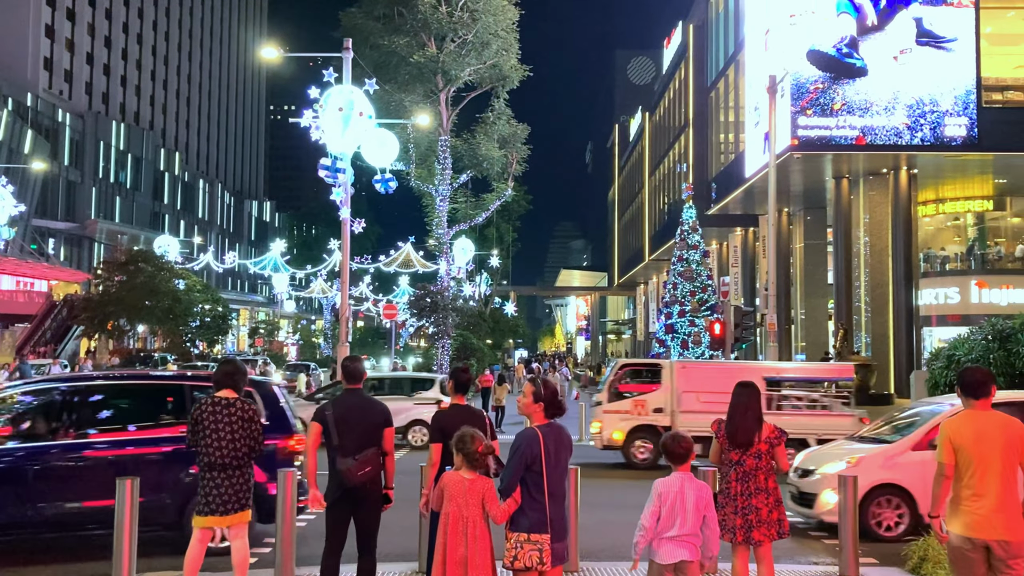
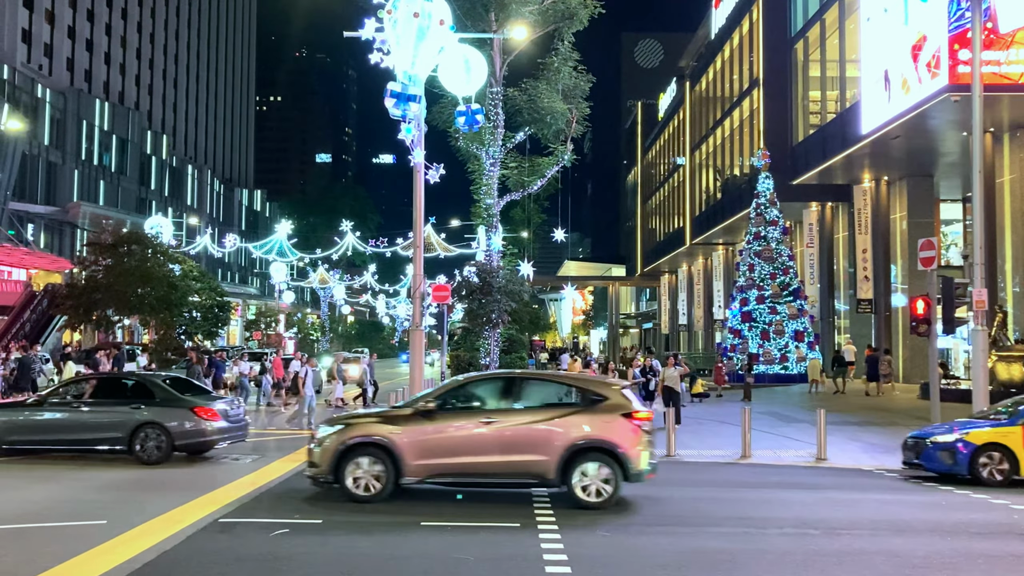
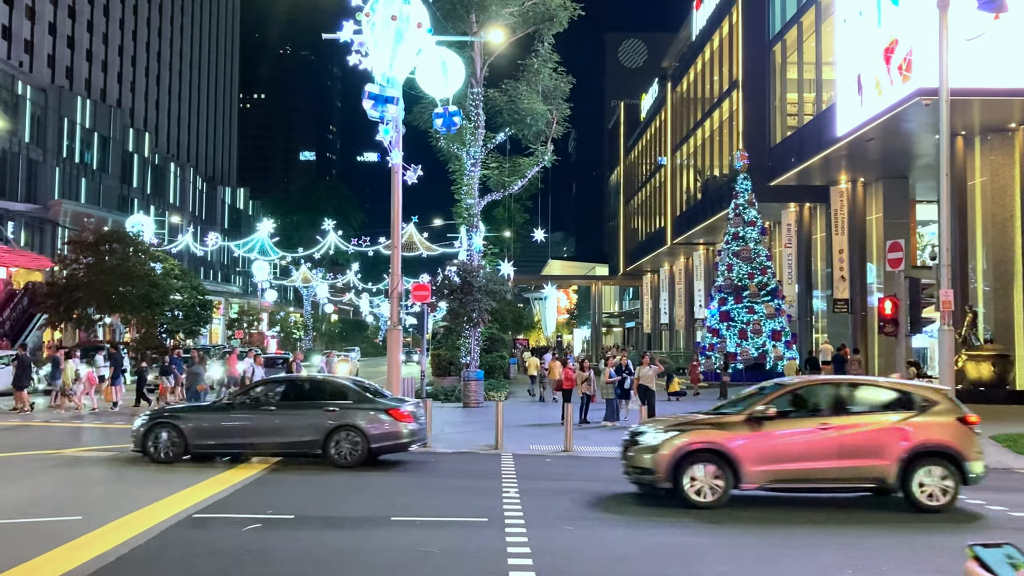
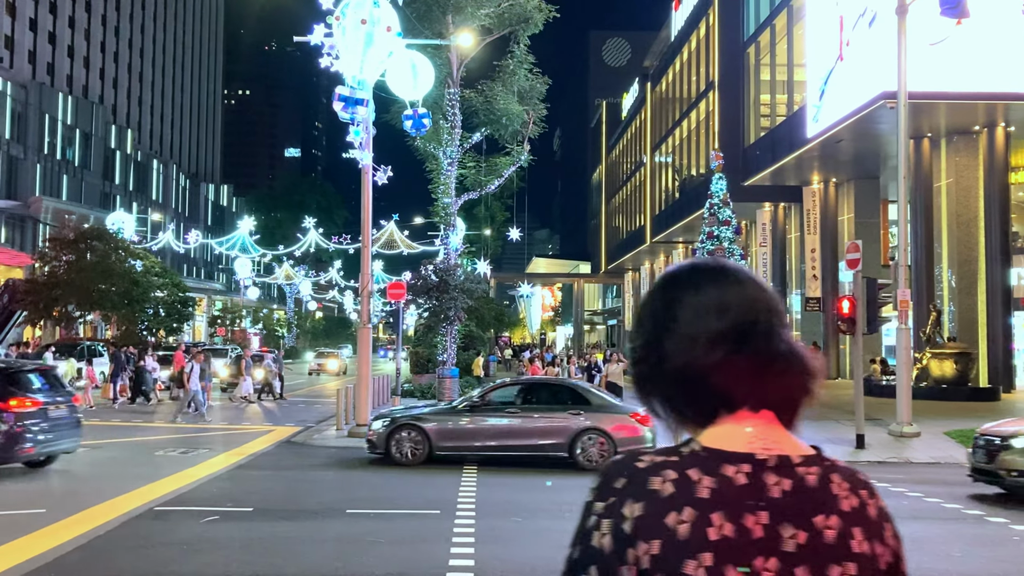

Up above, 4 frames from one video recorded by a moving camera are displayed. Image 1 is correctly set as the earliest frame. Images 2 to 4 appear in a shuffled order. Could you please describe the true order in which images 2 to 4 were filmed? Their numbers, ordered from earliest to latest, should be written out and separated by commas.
4, 3, 2
